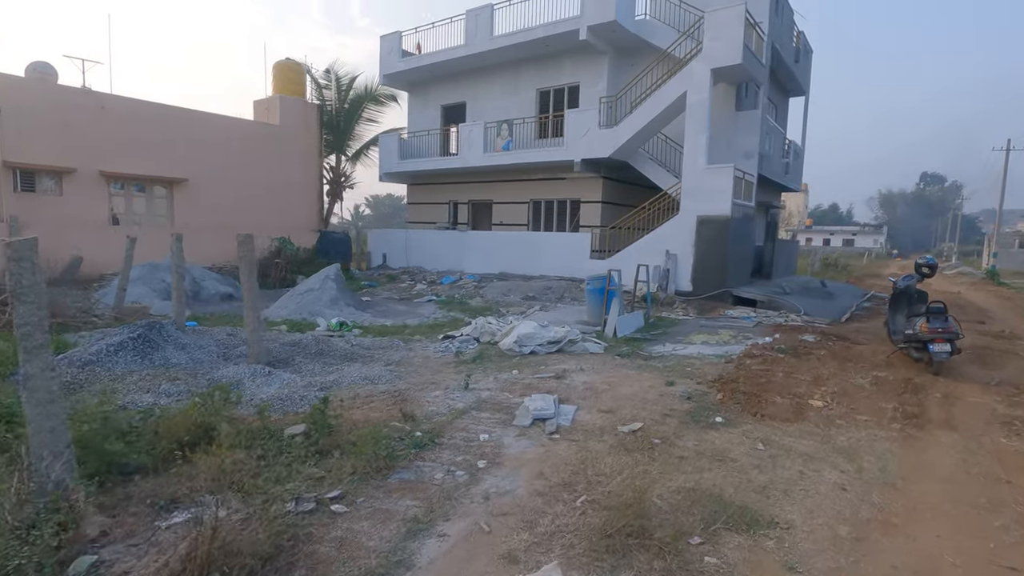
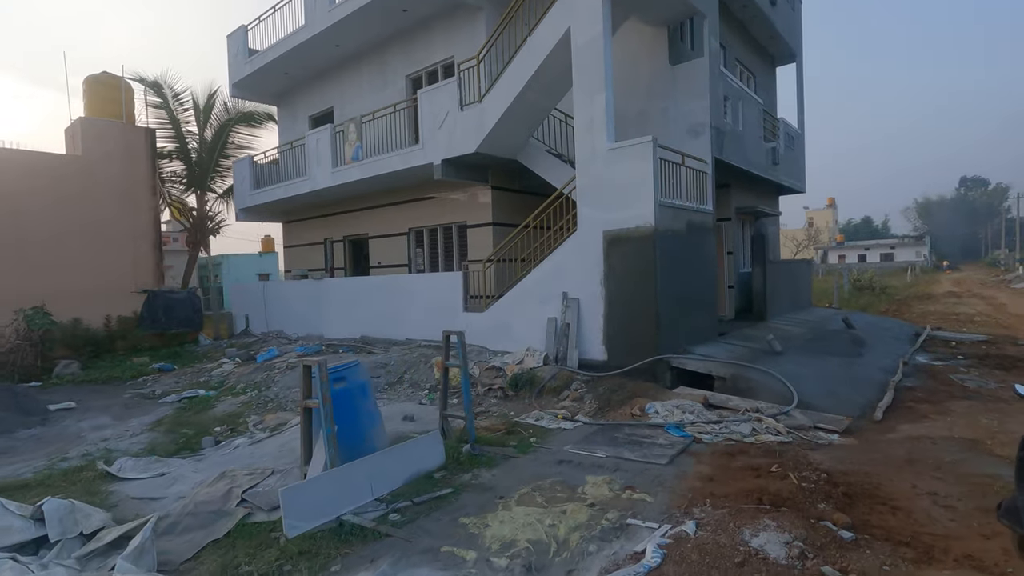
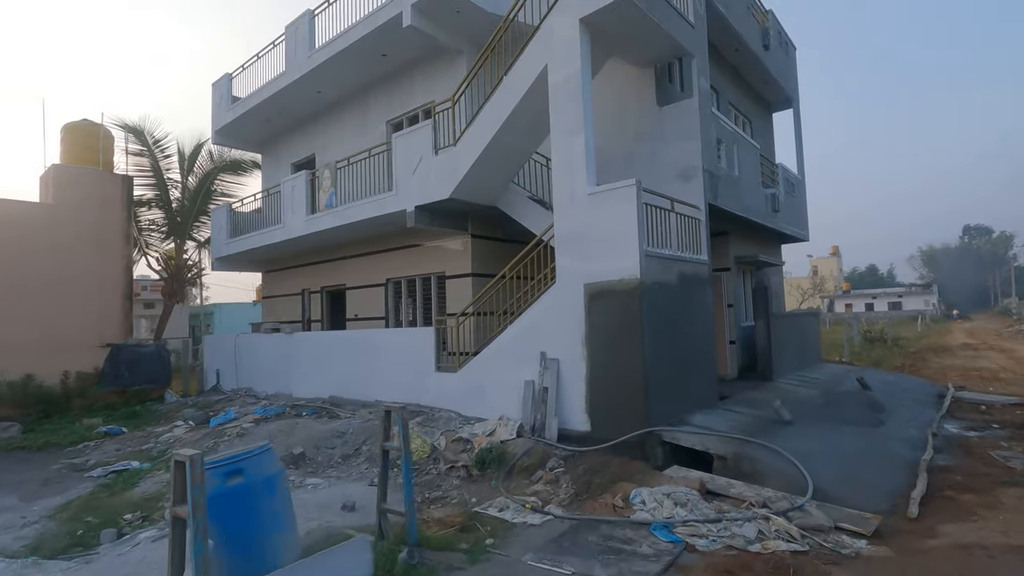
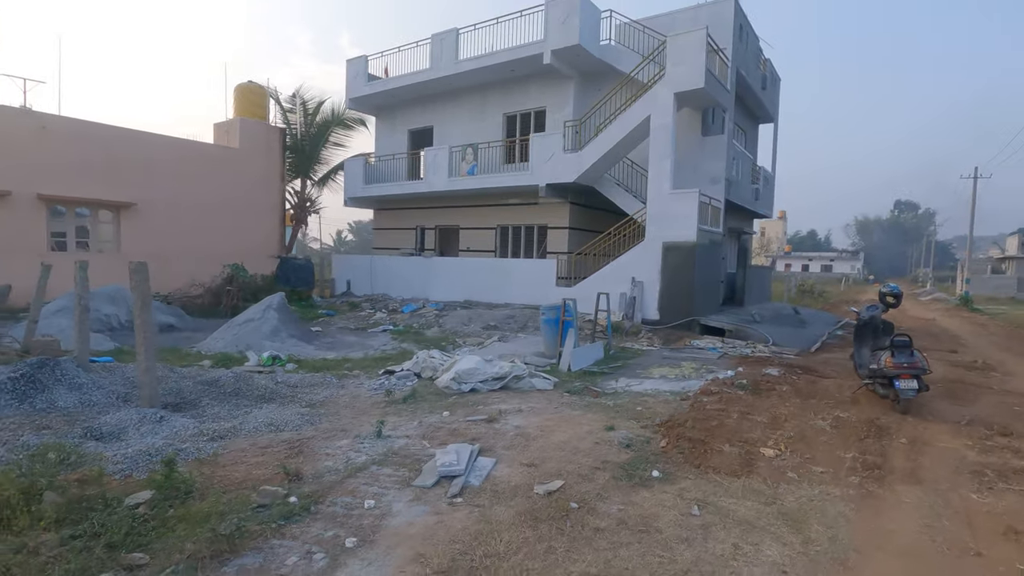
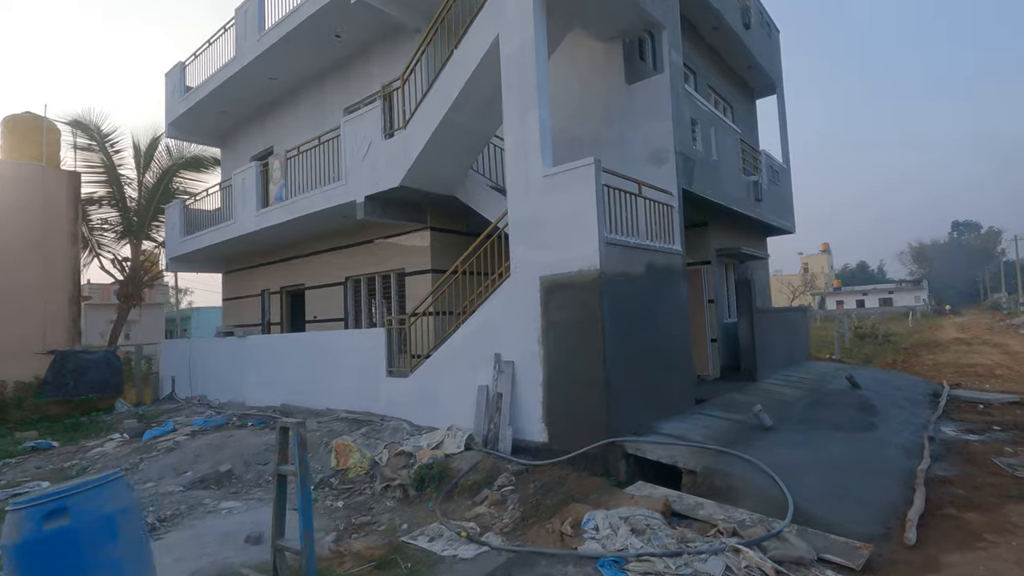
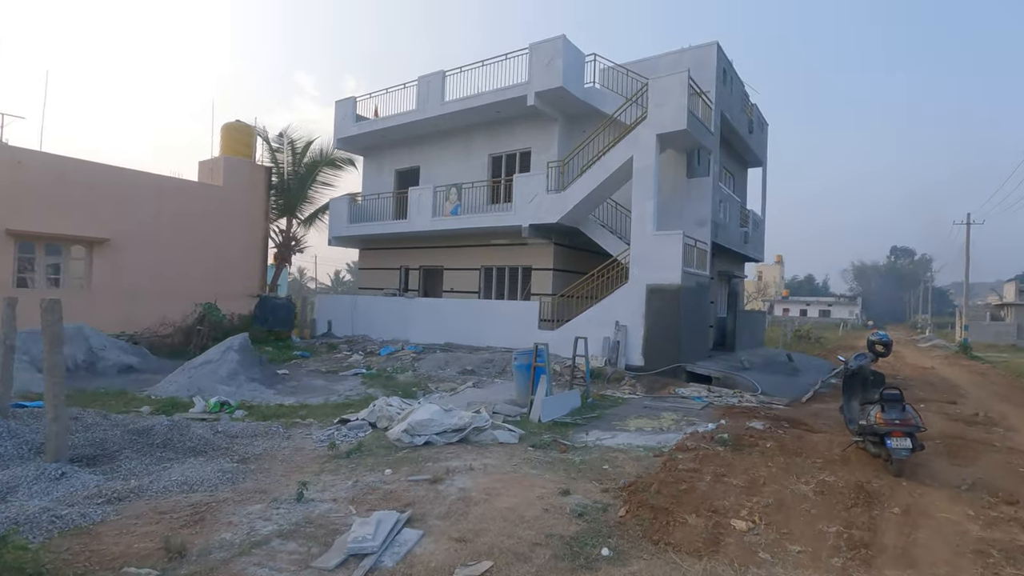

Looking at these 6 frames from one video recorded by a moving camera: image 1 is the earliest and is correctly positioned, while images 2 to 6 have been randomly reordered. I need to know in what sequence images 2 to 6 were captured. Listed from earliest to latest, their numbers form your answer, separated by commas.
4, 6, 2, 3, 5
